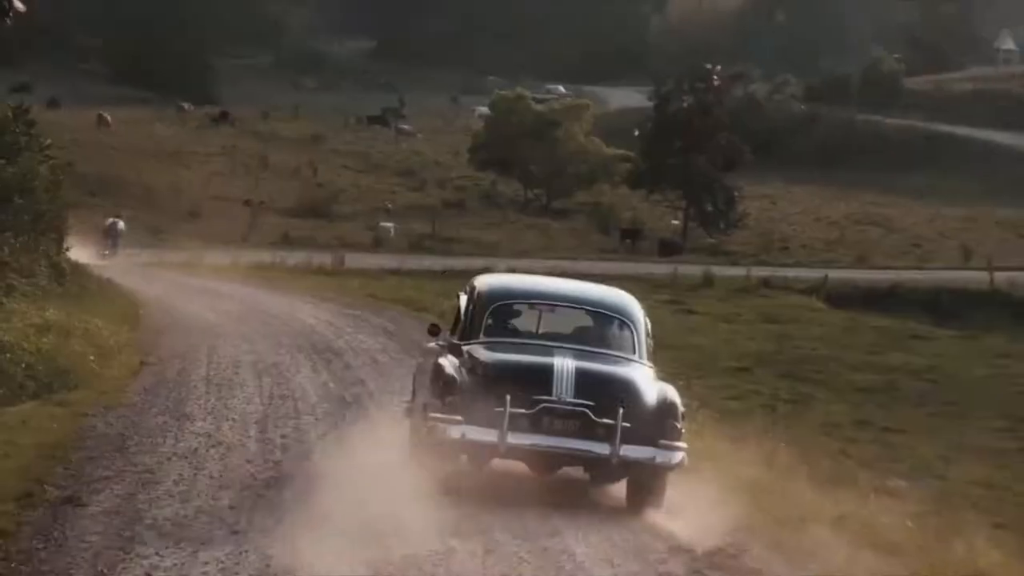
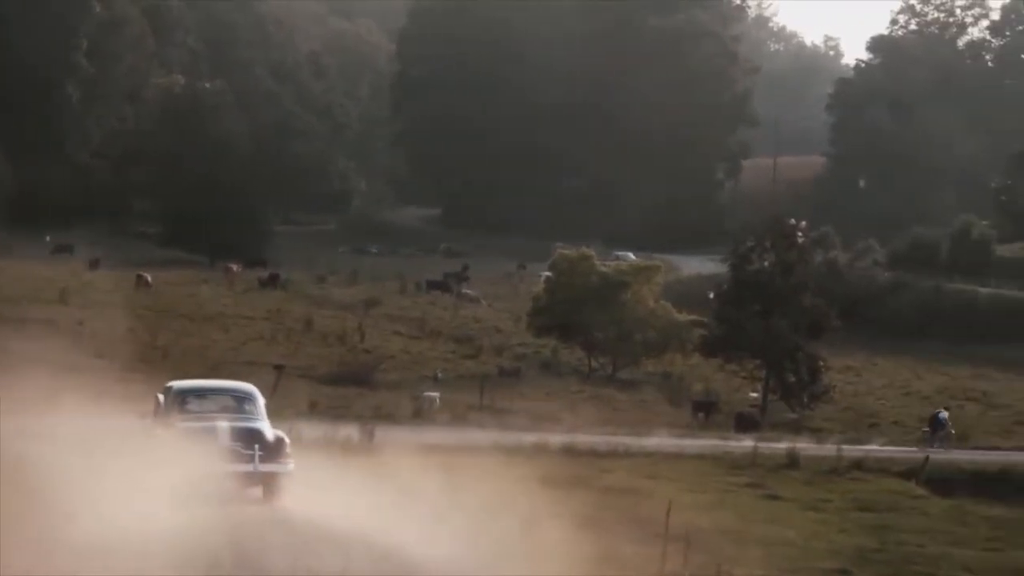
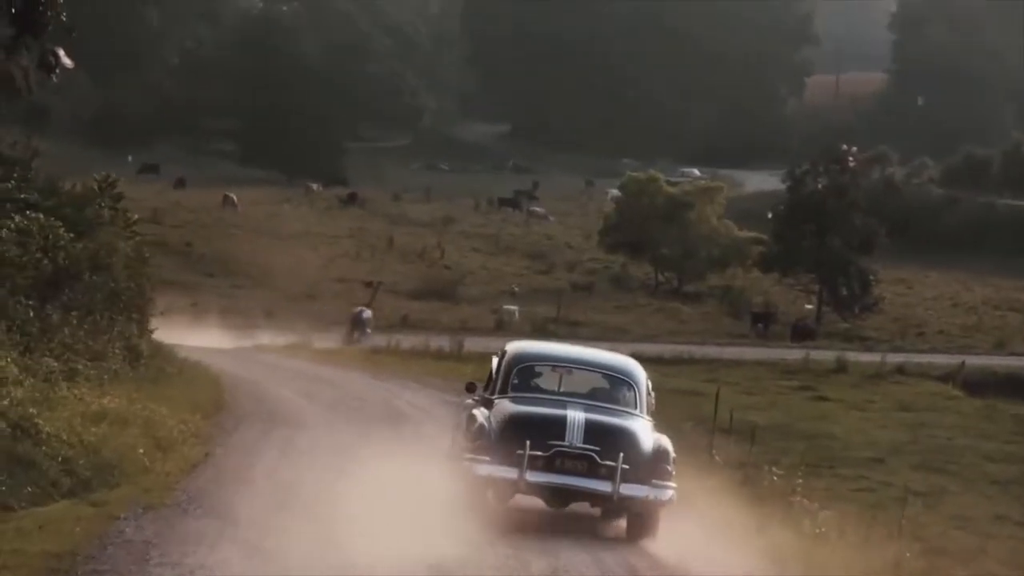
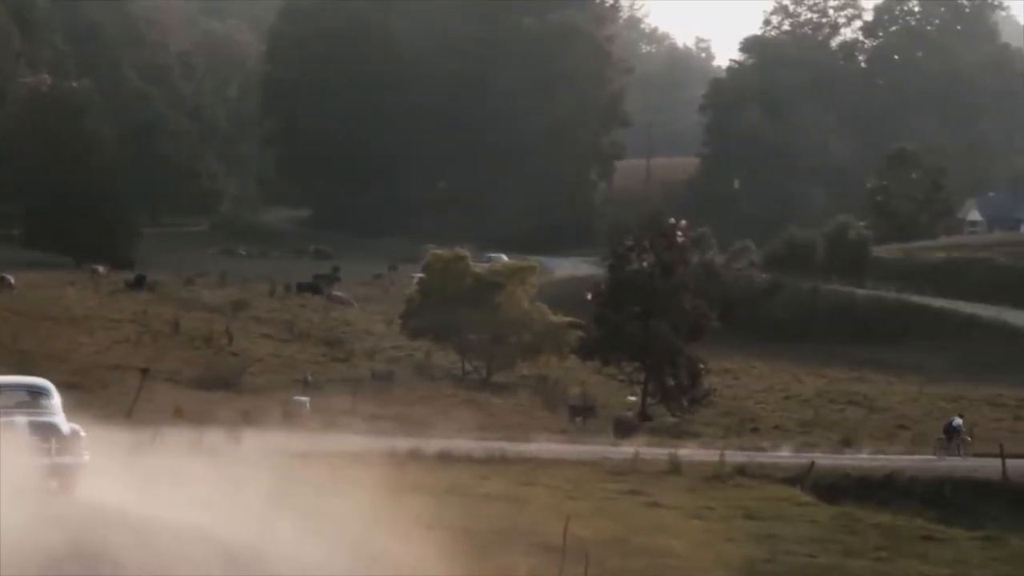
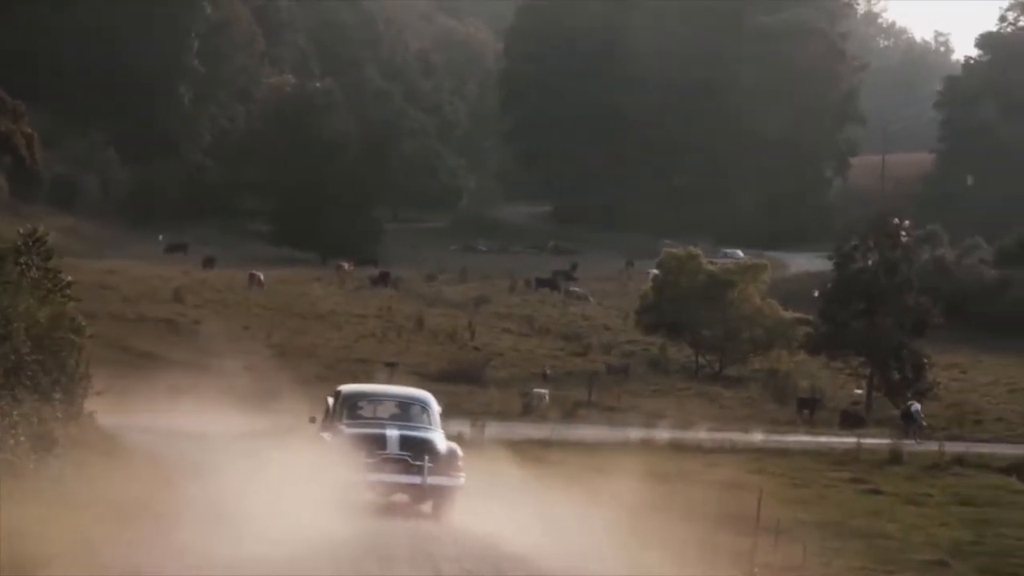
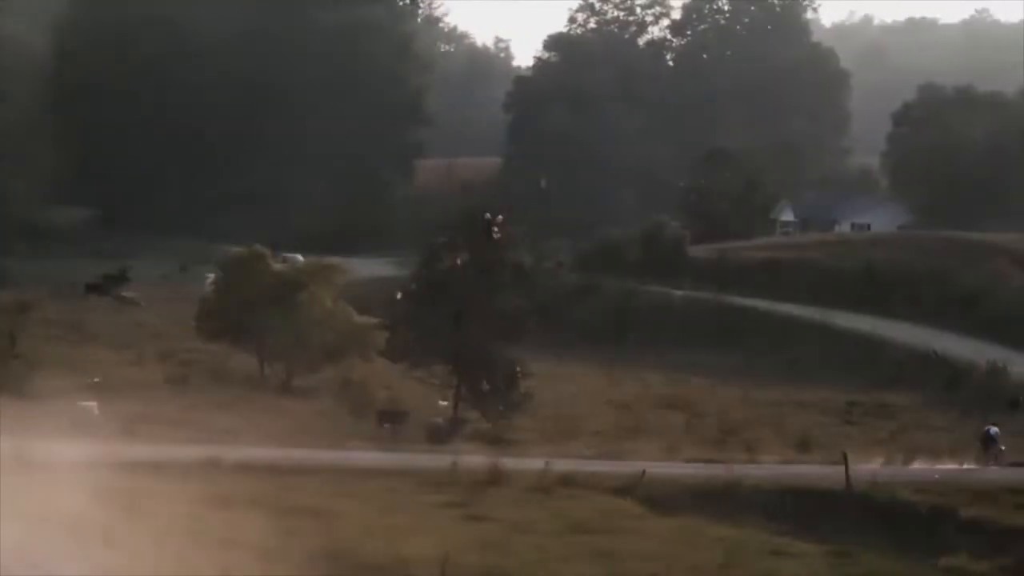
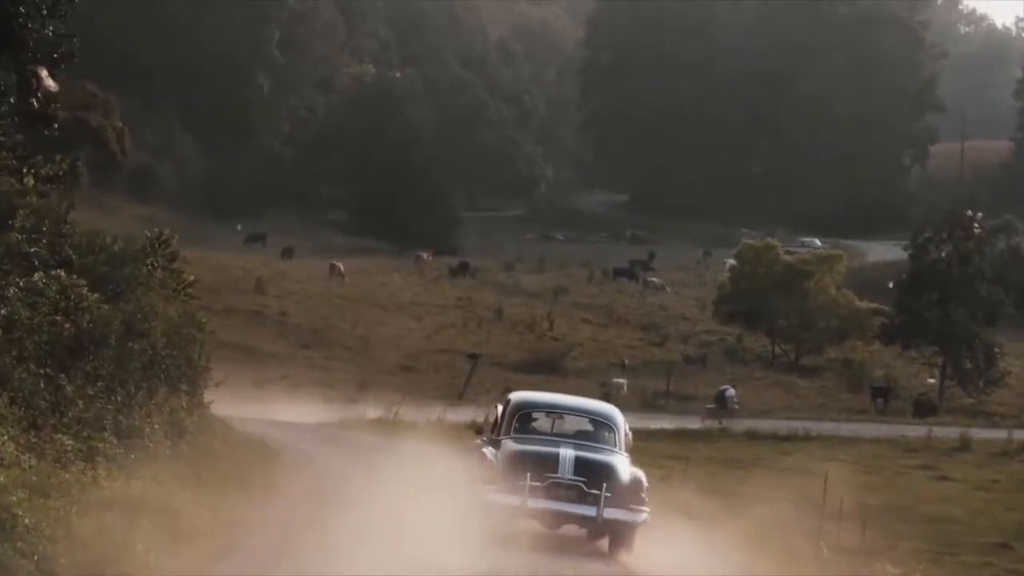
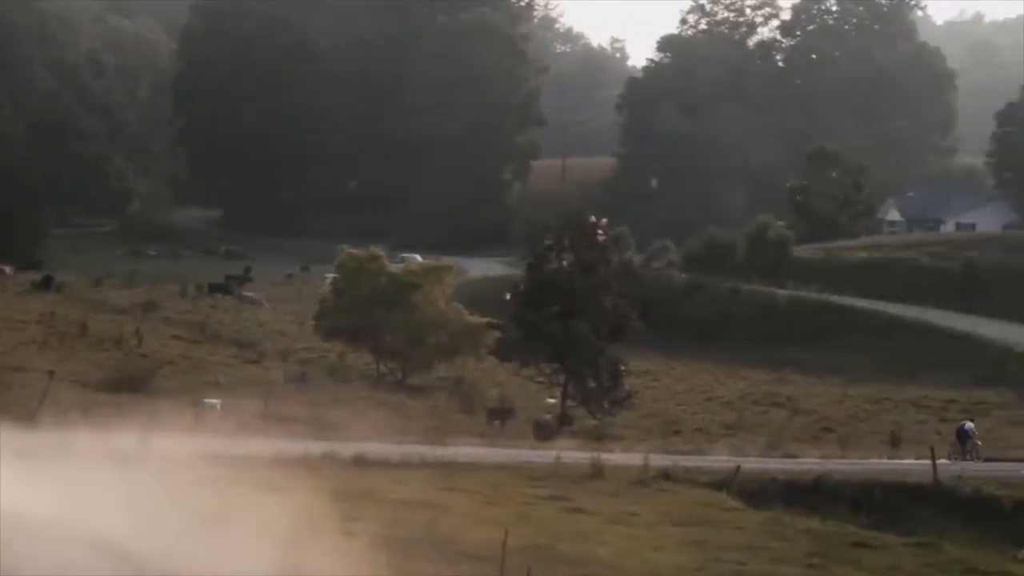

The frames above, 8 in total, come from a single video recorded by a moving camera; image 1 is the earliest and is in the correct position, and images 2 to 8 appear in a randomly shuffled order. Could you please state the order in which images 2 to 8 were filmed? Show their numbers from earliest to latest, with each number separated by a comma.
3, 7, 5, 2, 4, 8, 6
